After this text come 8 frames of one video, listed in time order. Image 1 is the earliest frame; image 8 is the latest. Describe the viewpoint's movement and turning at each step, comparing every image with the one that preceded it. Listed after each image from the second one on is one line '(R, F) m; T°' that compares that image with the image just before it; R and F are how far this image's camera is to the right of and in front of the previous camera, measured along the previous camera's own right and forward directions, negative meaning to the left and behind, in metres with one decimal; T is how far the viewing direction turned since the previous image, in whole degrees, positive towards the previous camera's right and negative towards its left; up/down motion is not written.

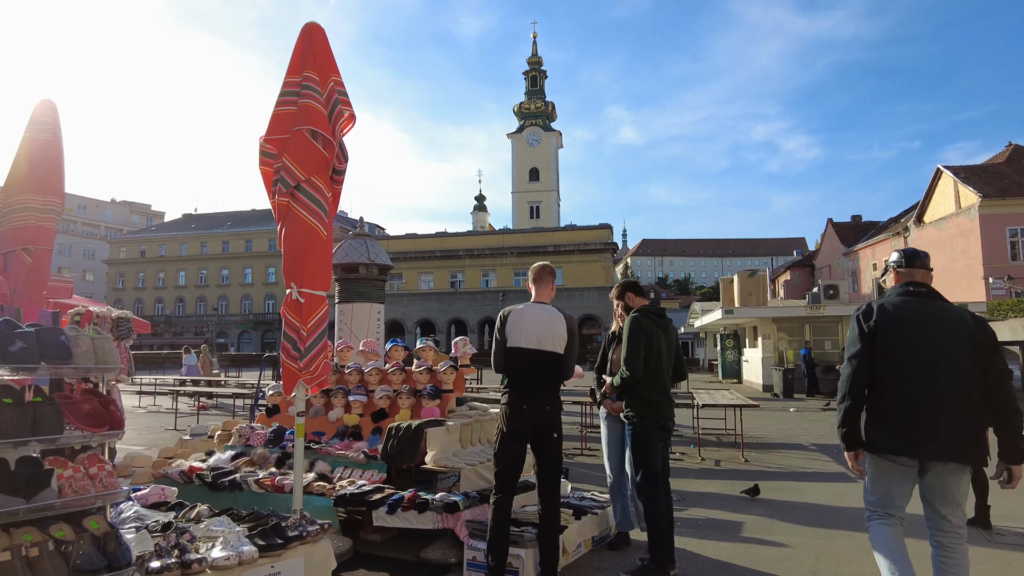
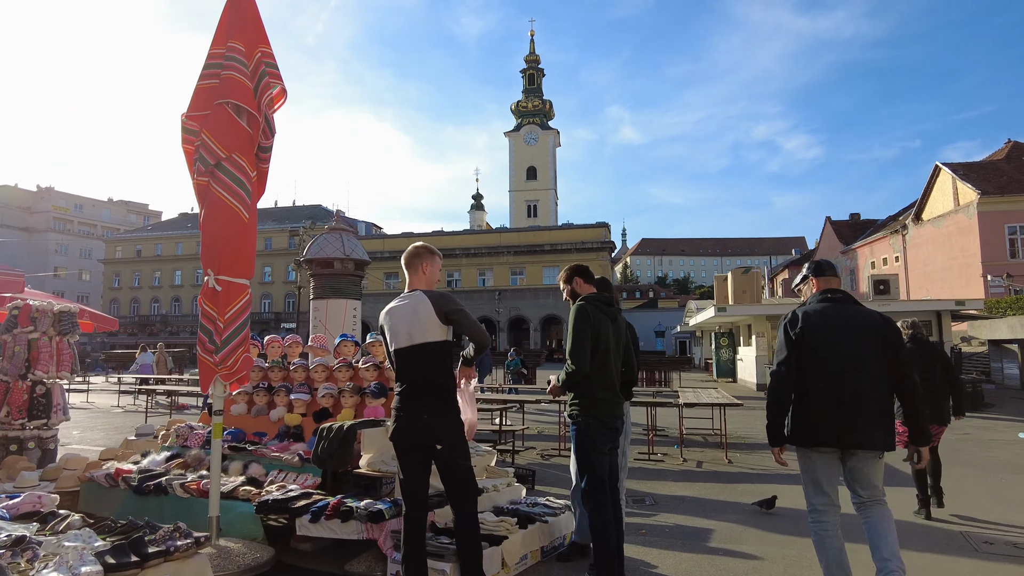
(+0.4, +0.4) m; 0°
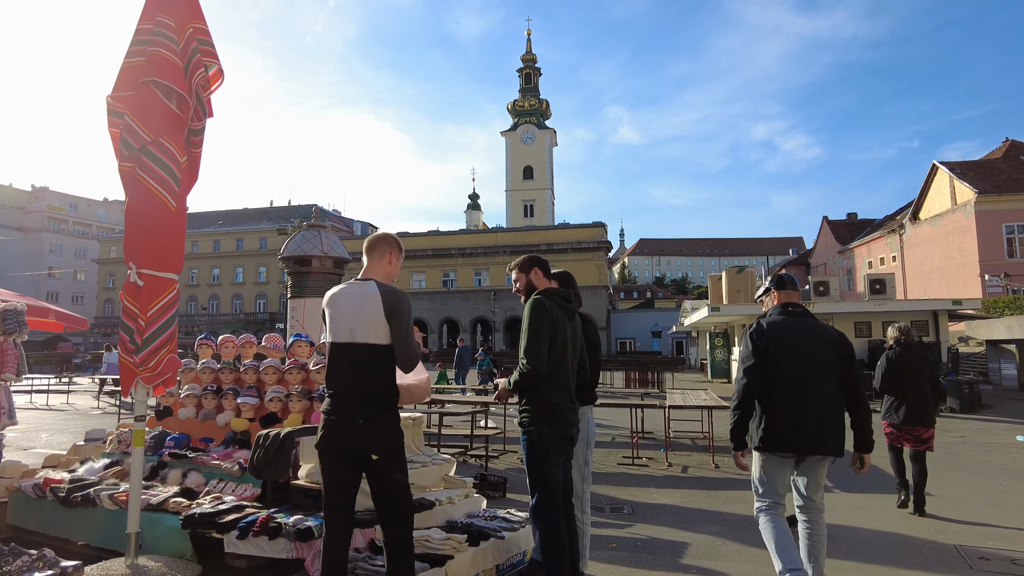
(+0.3, +0.4) m; 0°
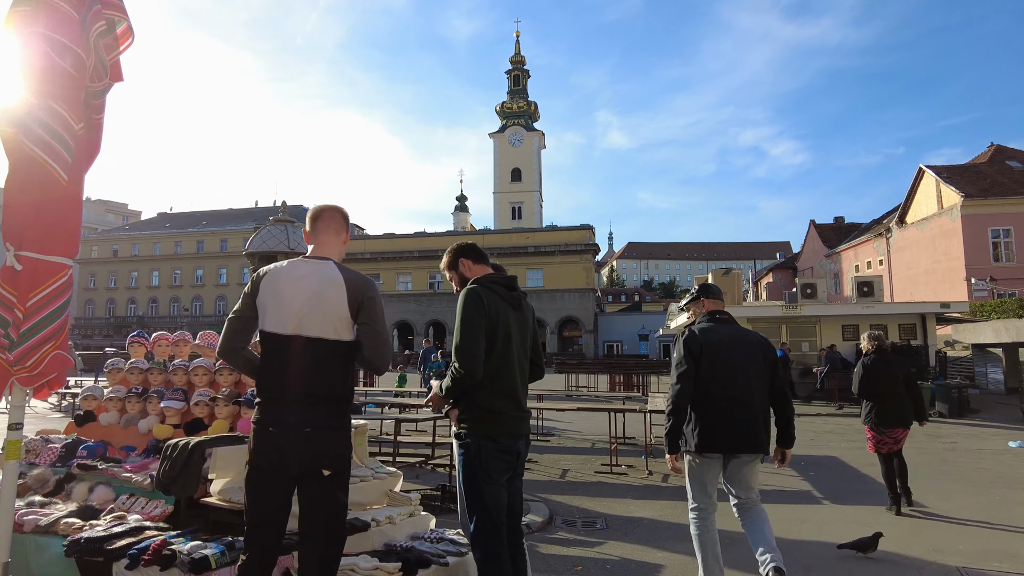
(+0.2, +0.5) m; +1°
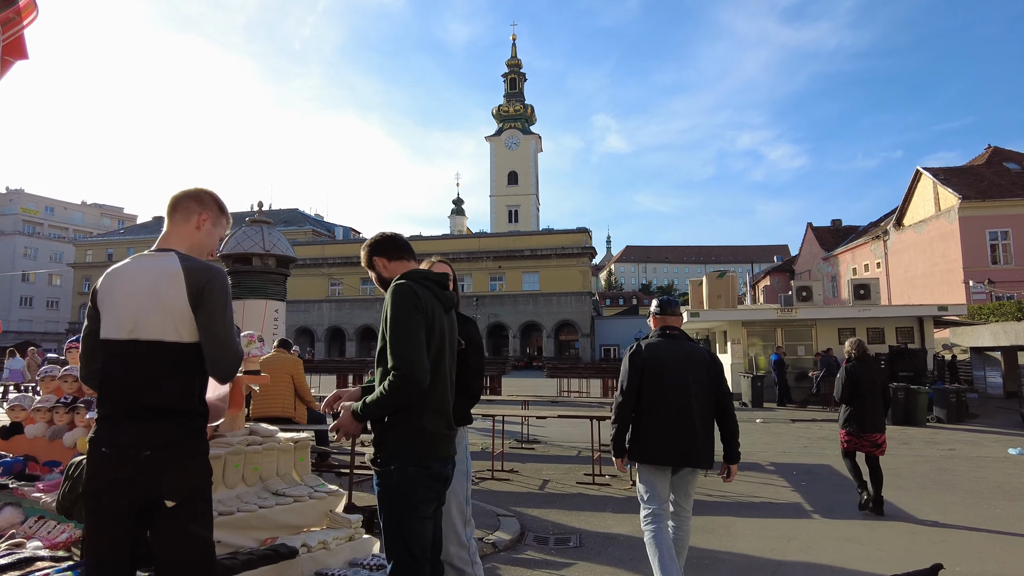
(+0.3, +0.4) m; 0°
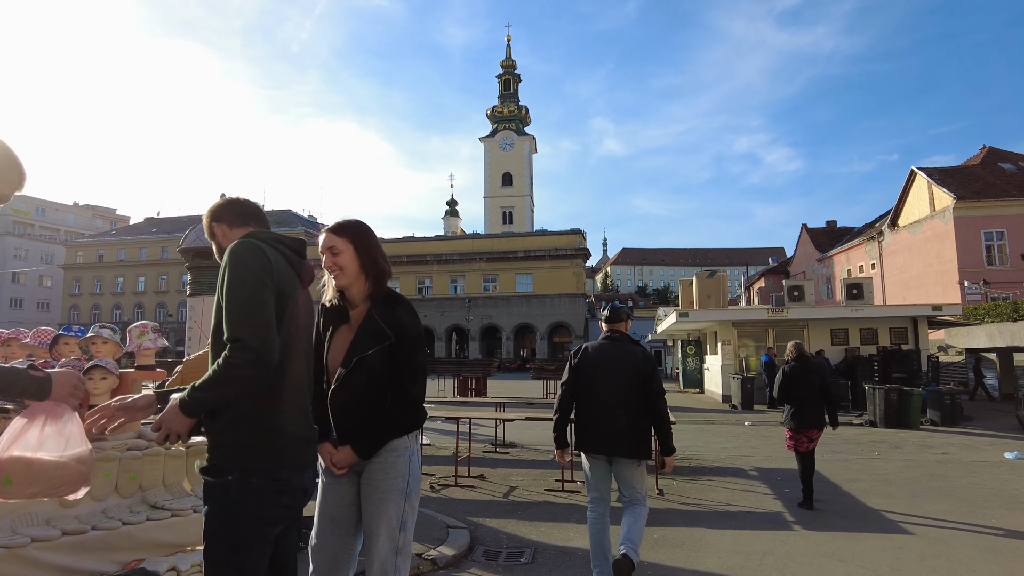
(+0.4, +0.5) m; 0°
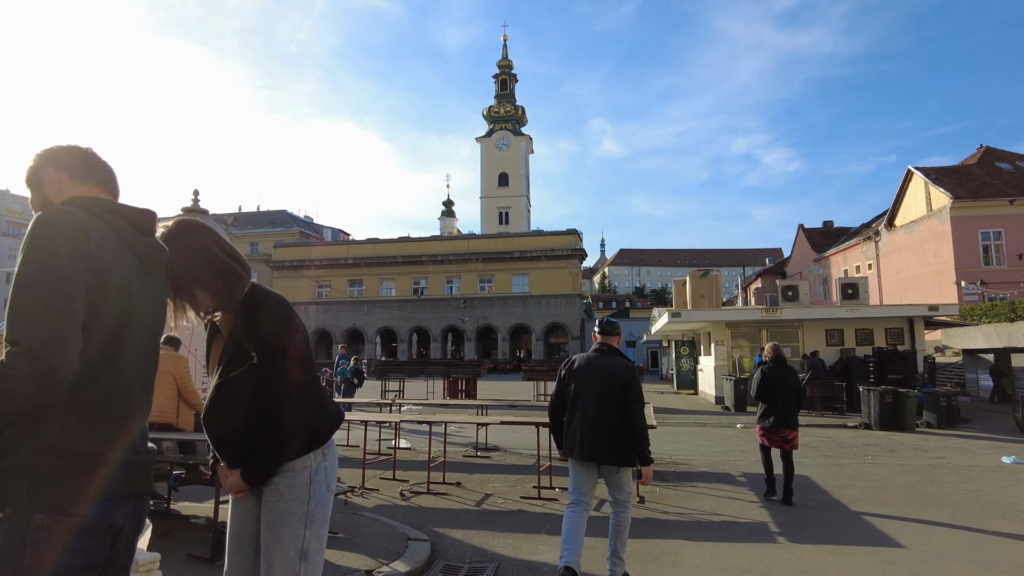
(+0.3, +0.3) m; 0°
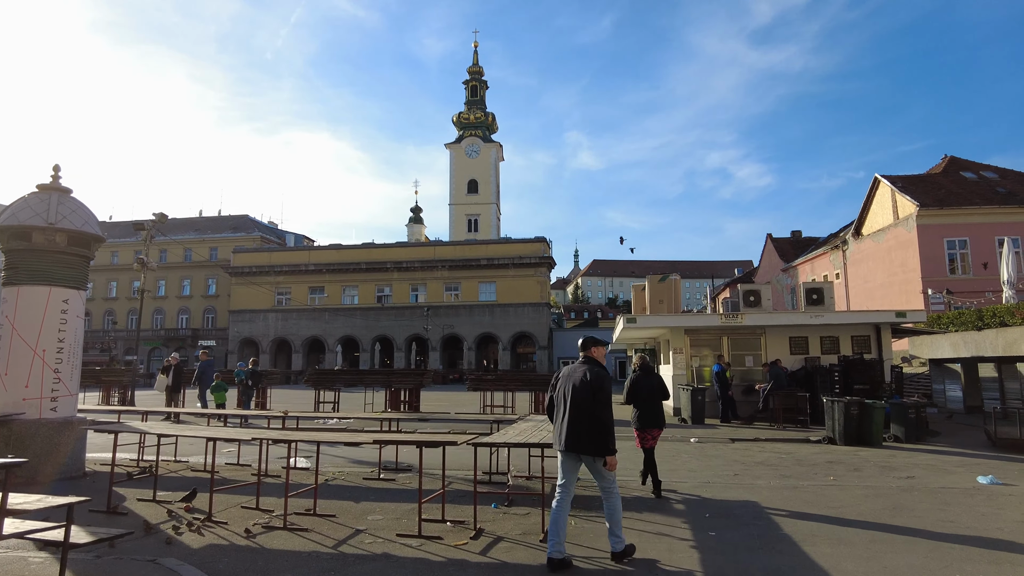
(+0.9, +1.4) m; +2°
